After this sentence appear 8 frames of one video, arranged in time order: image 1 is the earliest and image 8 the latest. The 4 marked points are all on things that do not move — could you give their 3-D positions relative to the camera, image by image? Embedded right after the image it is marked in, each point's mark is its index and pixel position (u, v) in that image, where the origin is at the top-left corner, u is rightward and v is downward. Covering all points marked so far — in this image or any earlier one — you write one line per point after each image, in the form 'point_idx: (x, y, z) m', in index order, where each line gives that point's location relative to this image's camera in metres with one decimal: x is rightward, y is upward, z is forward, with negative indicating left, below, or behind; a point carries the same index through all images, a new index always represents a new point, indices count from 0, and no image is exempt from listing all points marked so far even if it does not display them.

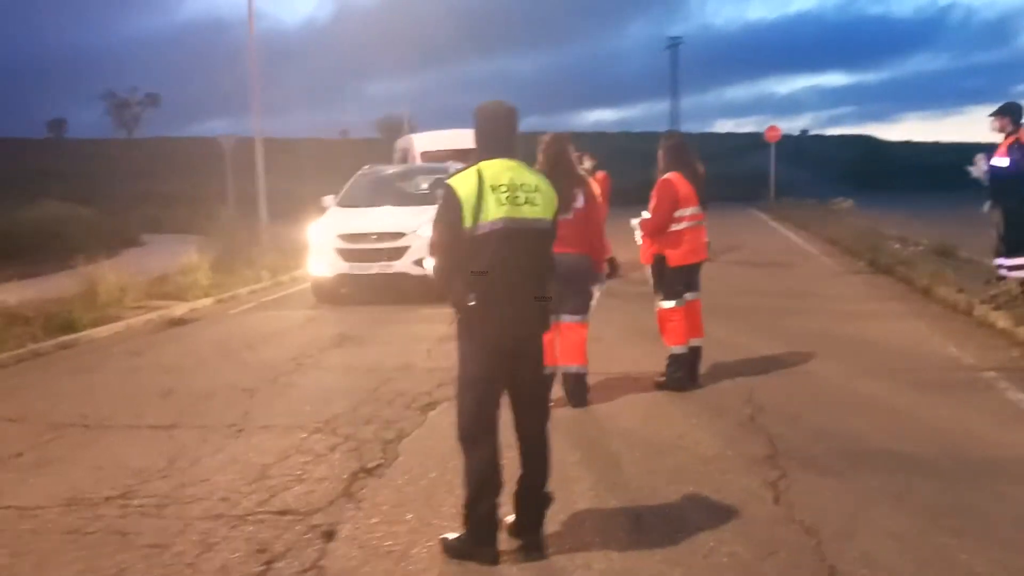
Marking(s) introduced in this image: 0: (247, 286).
0: (-3.8, 0.0, +15.8) m
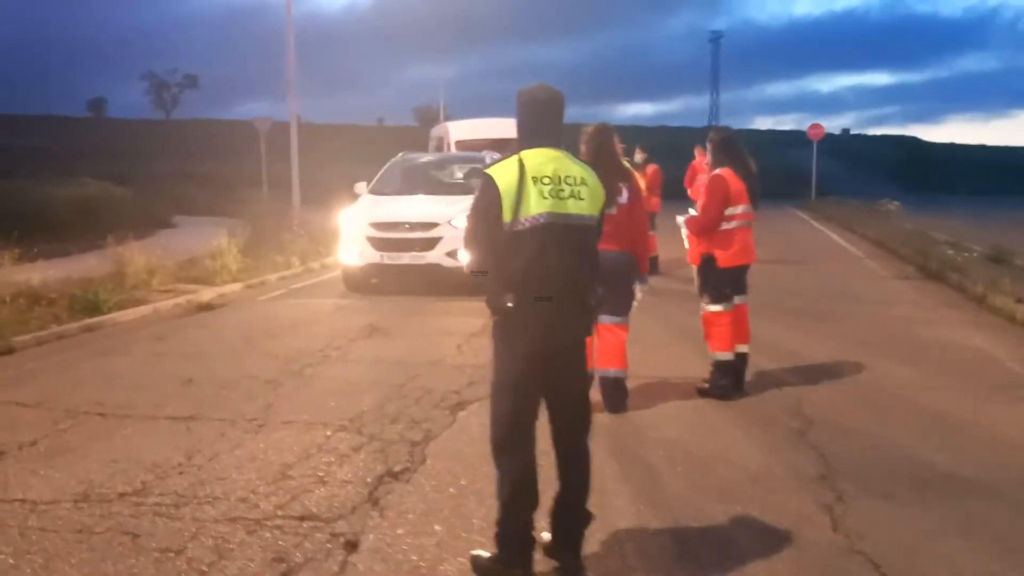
0: (-3.3, +0.2, +15.5) m
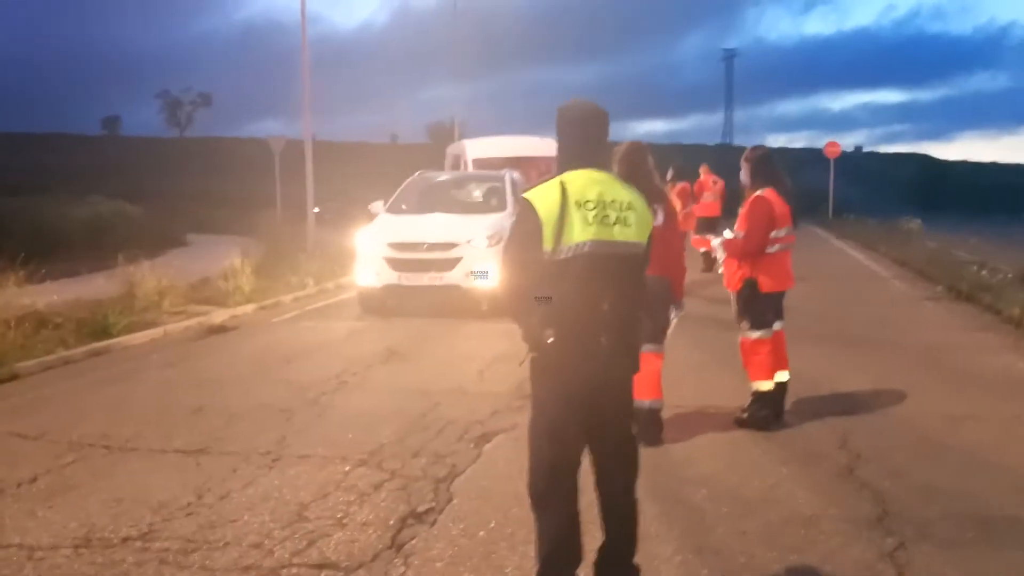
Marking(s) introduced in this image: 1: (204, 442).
0: (-3.0, -0.1, +15.2) m
1: (-2.0, -1.0, +7.2) m
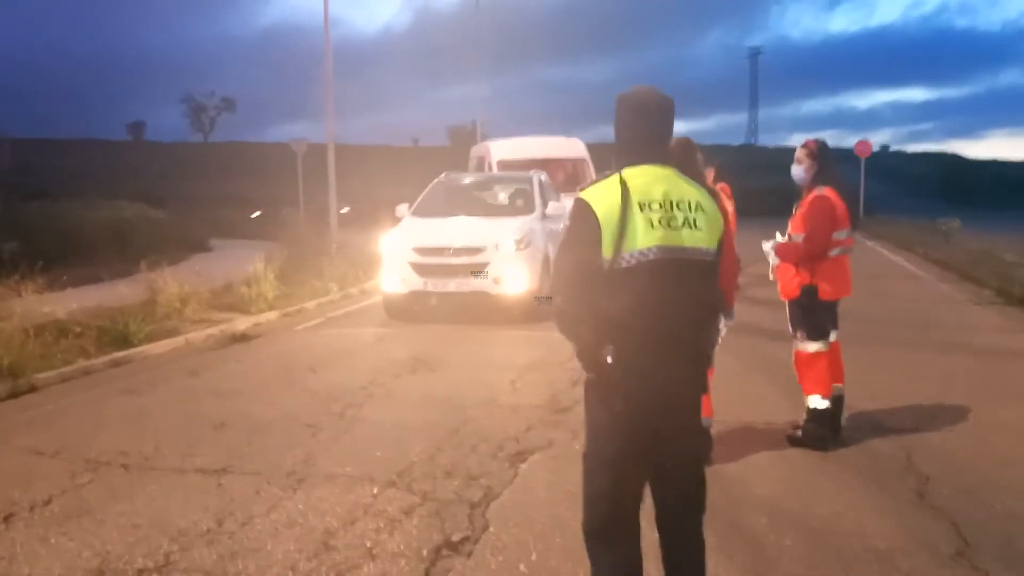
0: (-2.6, -0.1, +14.8) m
1: (-1.8, -1.1, +6.9) m
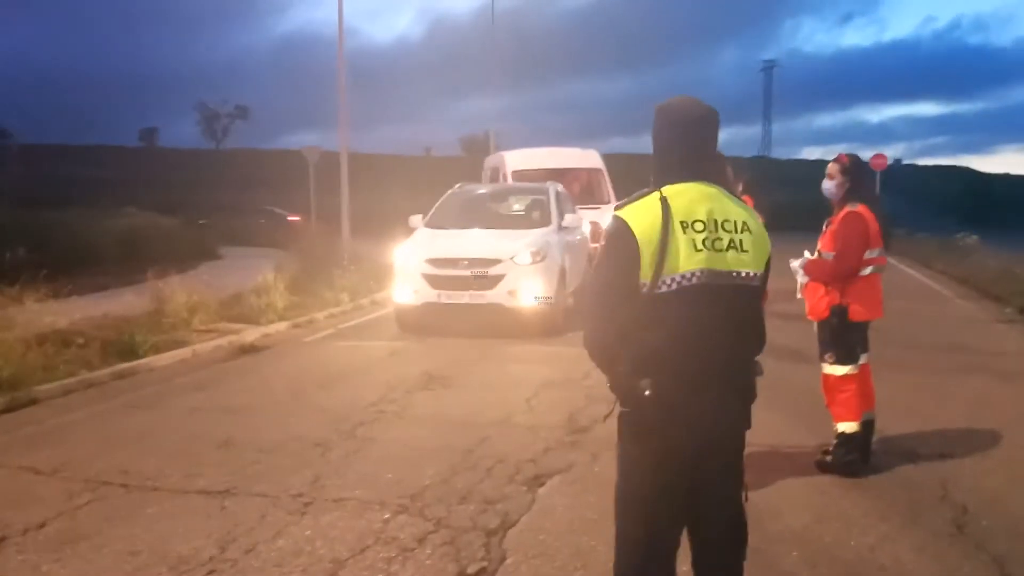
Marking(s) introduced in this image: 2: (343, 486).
0: (-2.5, -0.3, +14.5) m
1: (-1.7, -1.1, +6.6) m
2: (-1.0, -1.2, +6.5) m
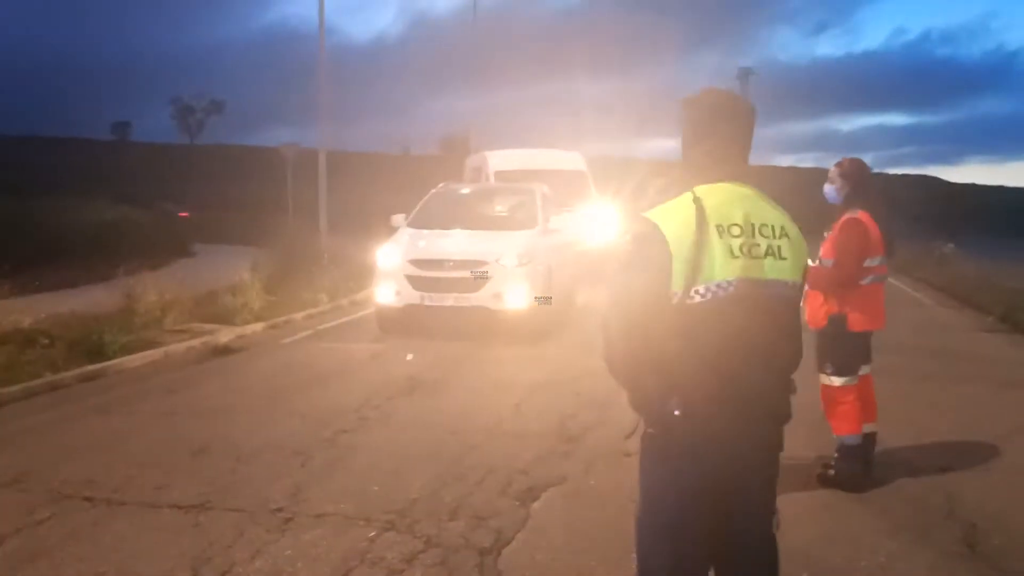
0: (-2.7, -0.3, +14.1) m
1: (-1.7, -1.1, +6.2) m
2: (-1.0, -1.2, +6.1) m
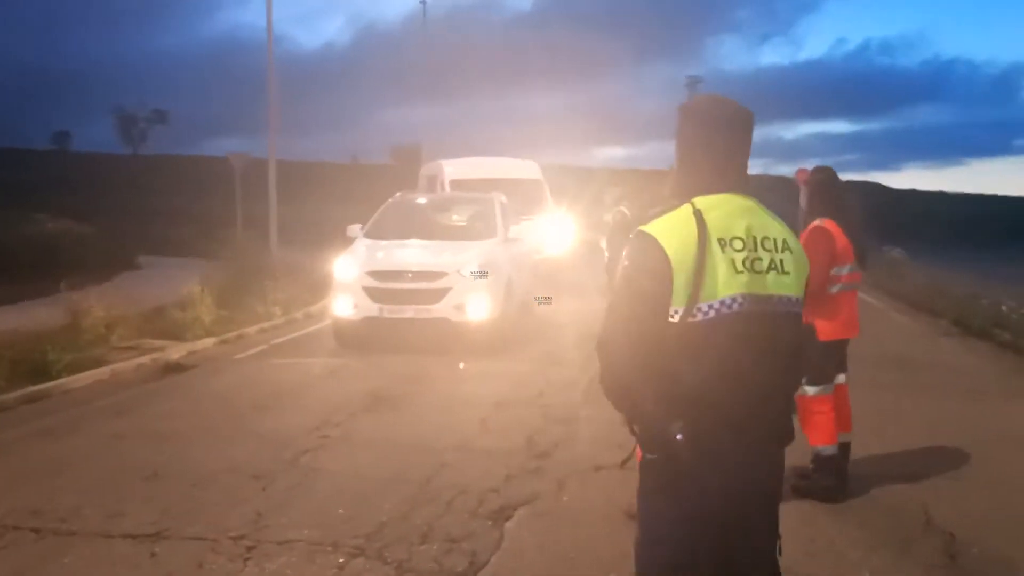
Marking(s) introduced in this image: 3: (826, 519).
0: (-3.2, -0.4, +13.8) m
1: (-1.8, -1.2, +5.8) m
2: (-1.2, -1.2, +5.8) m
3: (+1.8, -1.4, +6.4) m
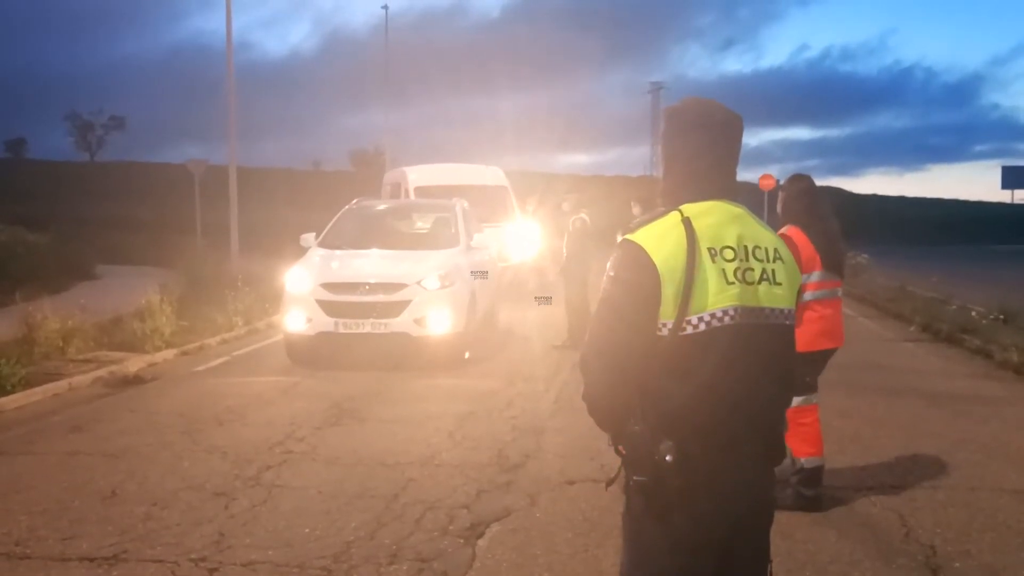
0: (-3.6, -0.6, +13.5) m
1: (-2.0, -1.3, +5.6) m
2: (-1.3, -1.3, +5.6) m
3: (+1.7, -1.4, +6.3) m
